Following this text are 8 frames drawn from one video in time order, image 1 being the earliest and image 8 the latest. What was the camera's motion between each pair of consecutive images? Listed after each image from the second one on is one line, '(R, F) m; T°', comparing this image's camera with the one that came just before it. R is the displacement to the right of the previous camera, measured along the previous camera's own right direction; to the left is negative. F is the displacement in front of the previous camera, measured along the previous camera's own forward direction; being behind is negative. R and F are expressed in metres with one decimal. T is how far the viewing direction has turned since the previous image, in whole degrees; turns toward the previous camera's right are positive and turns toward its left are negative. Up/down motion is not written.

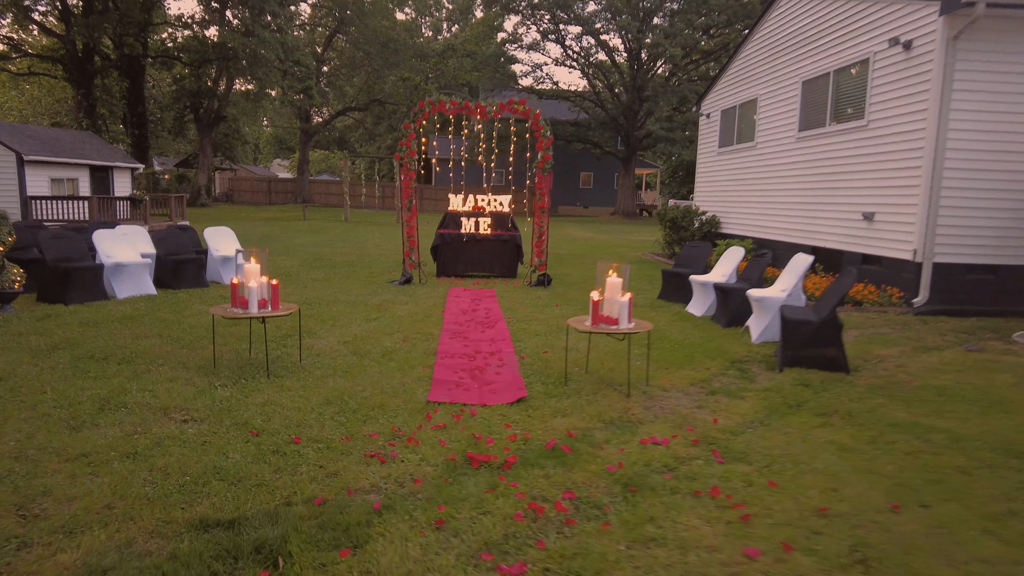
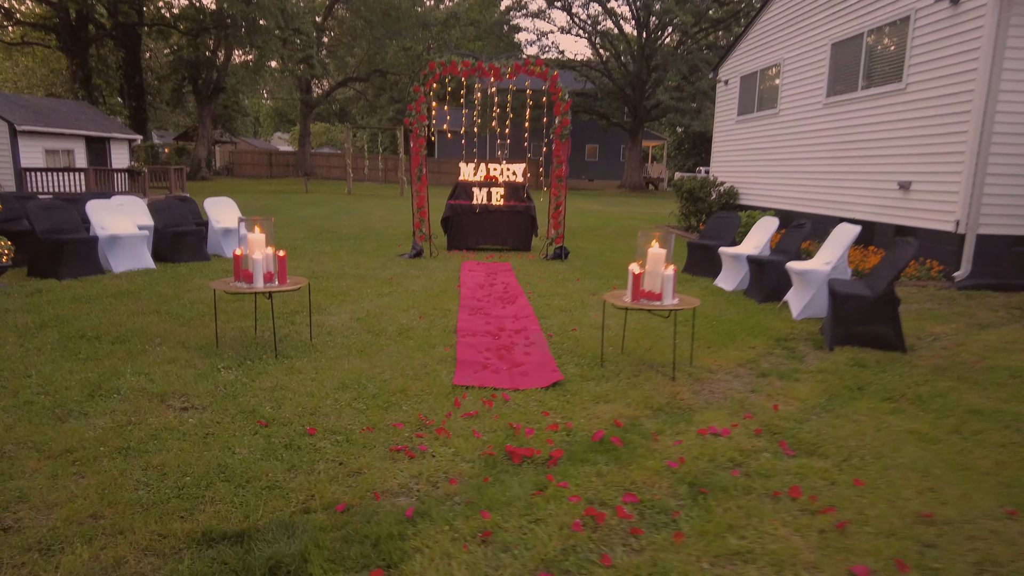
(-0.2, +0.4) m; 0°
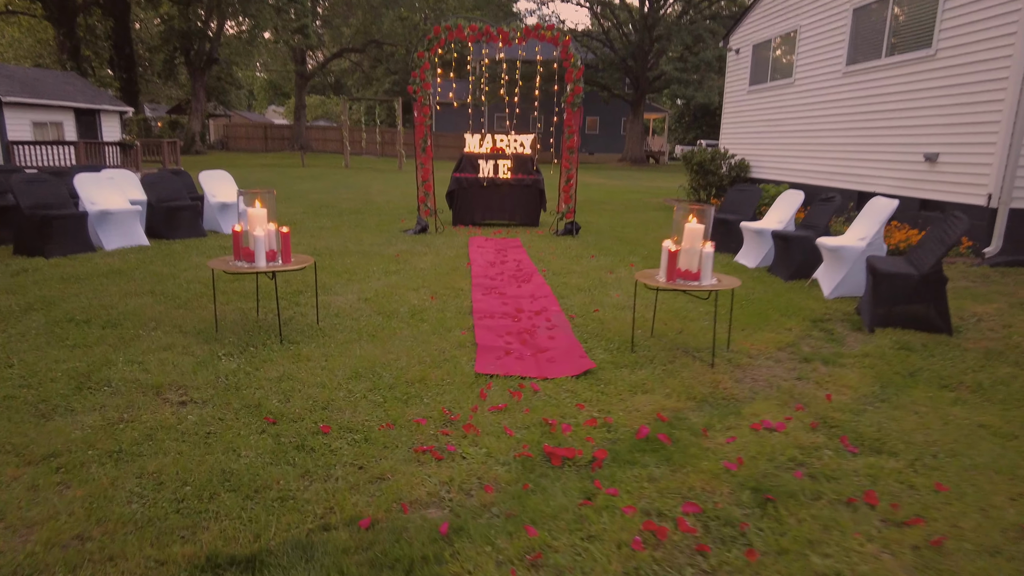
(-0.2, +0.3) m; 0°
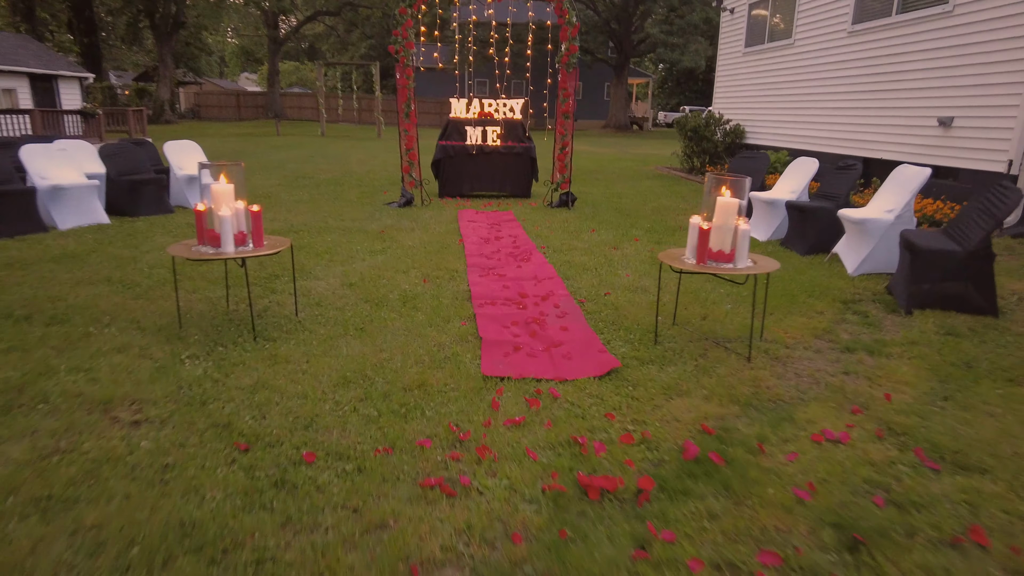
(-0.1, +0.5) m; +2°
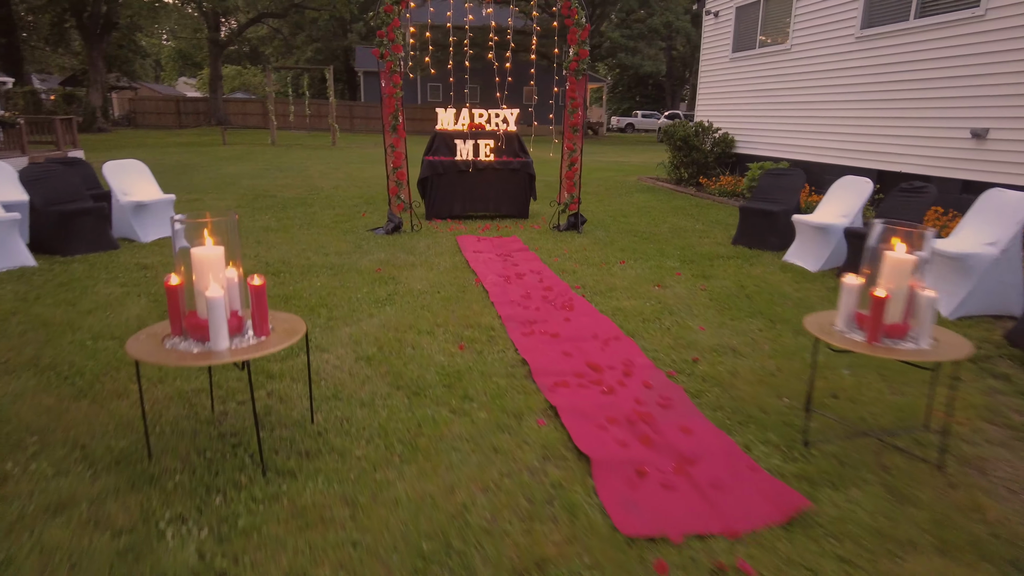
(-0.6, +0.9) m; +4°
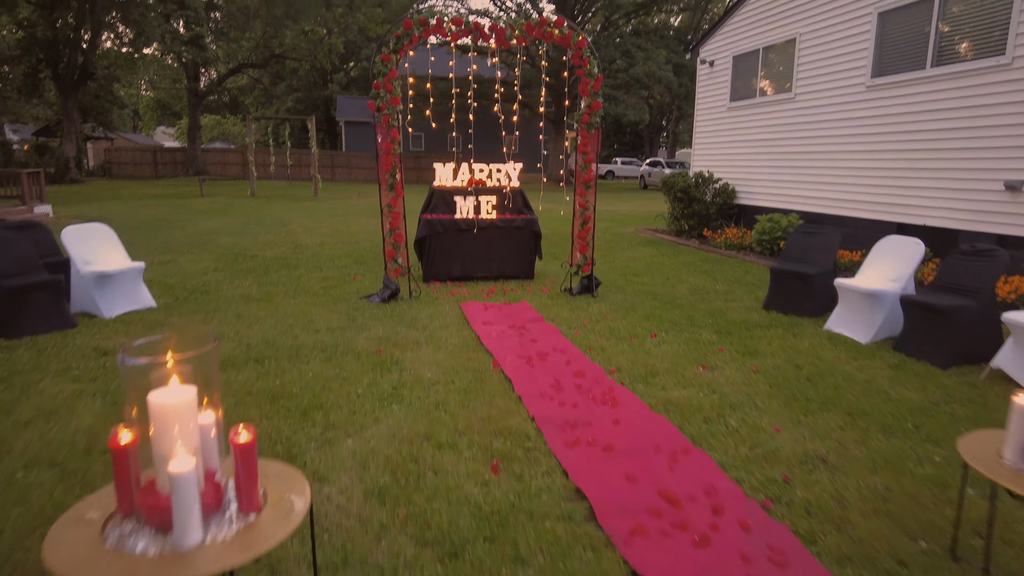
(-0.3, +0.6) m; +2°
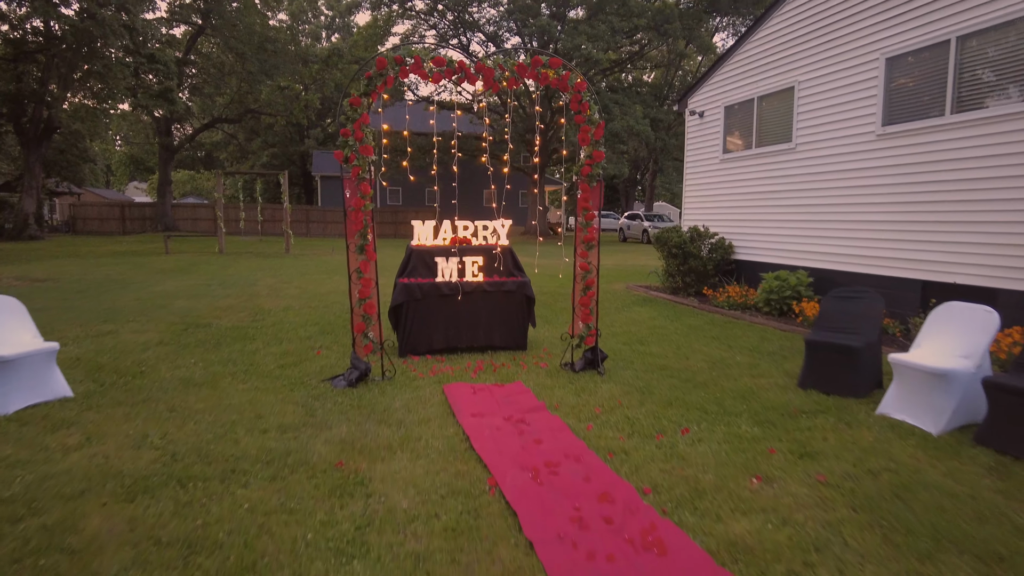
(-0.1, +0.9) m; +2°
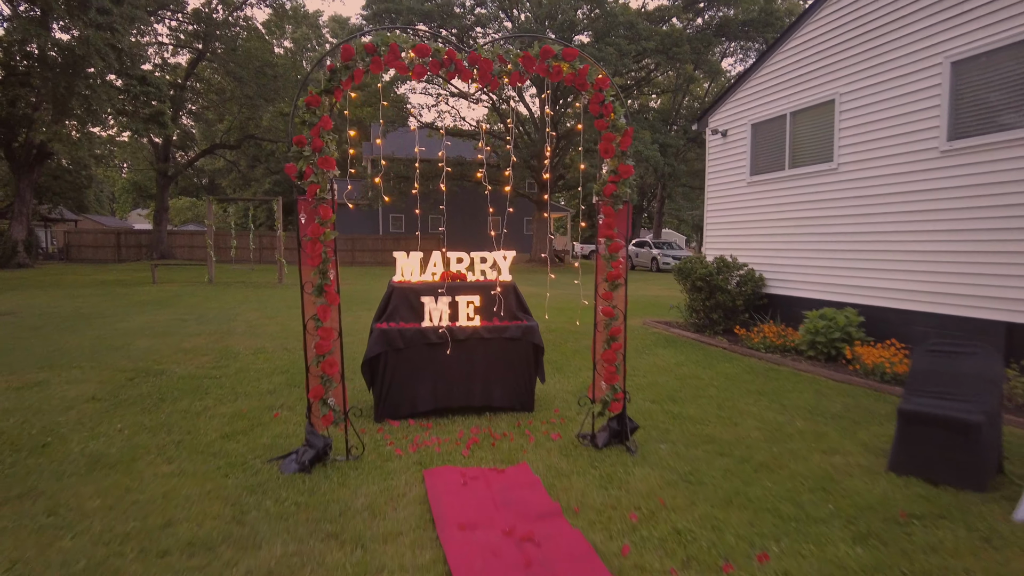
(0.0, +1.2) m; 0°
